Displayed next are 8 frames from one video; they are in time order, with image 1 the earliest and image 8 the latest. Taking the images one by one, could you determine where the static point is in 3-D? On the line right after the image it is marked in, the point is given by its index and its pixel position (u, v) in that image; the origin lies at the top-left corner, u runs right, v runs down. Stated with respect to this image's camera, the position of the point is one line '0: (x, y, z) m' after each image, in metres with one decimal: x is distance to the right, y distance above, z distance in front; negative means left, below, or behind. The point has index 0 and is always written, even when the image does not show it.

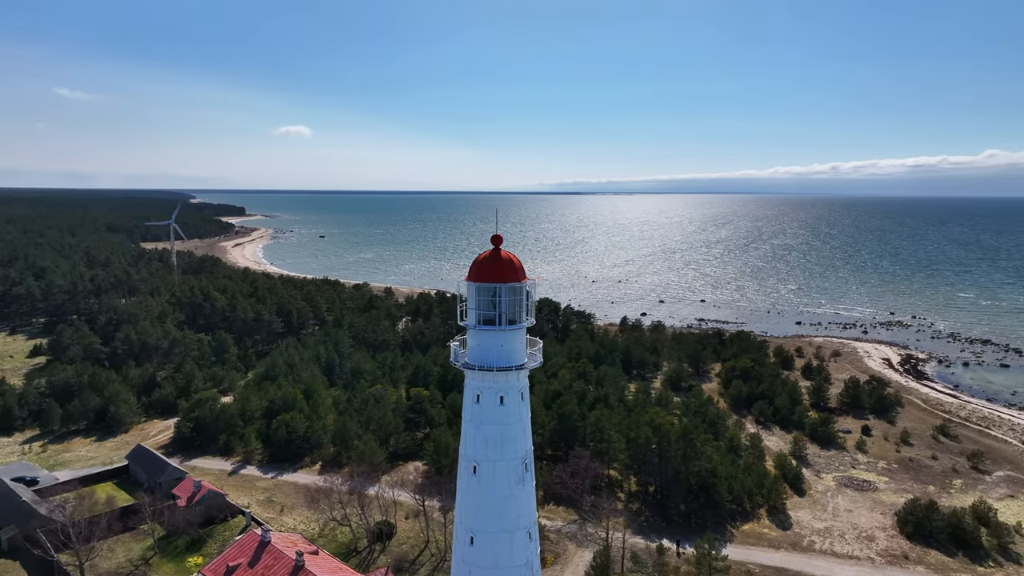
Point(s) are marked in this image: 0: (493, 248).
0: (-0.3, +0.6, +10.6) m
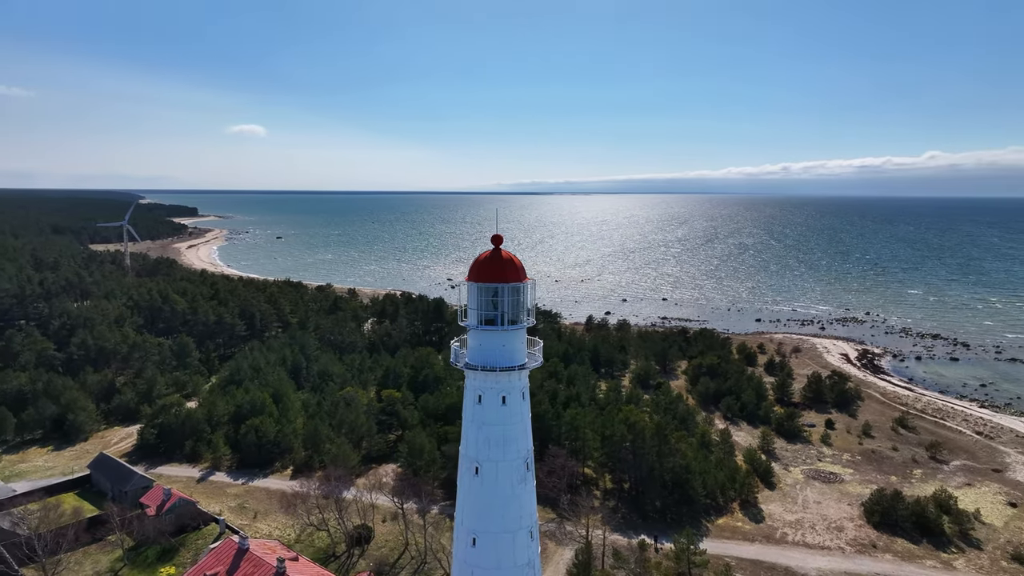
0: (-0.3, +0.6, +10.6) m
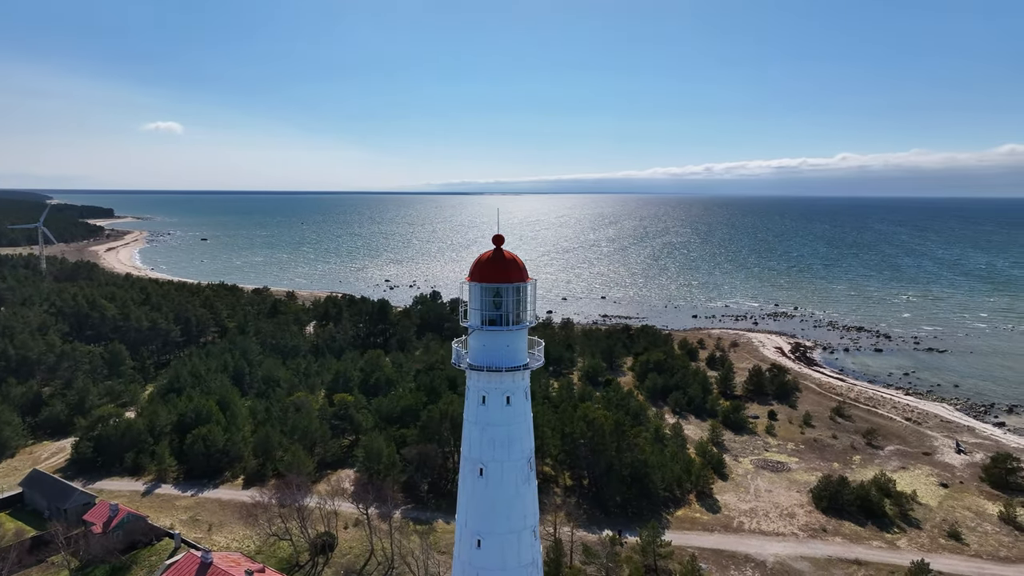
0: (-0.3, +0.6, +10.6) m
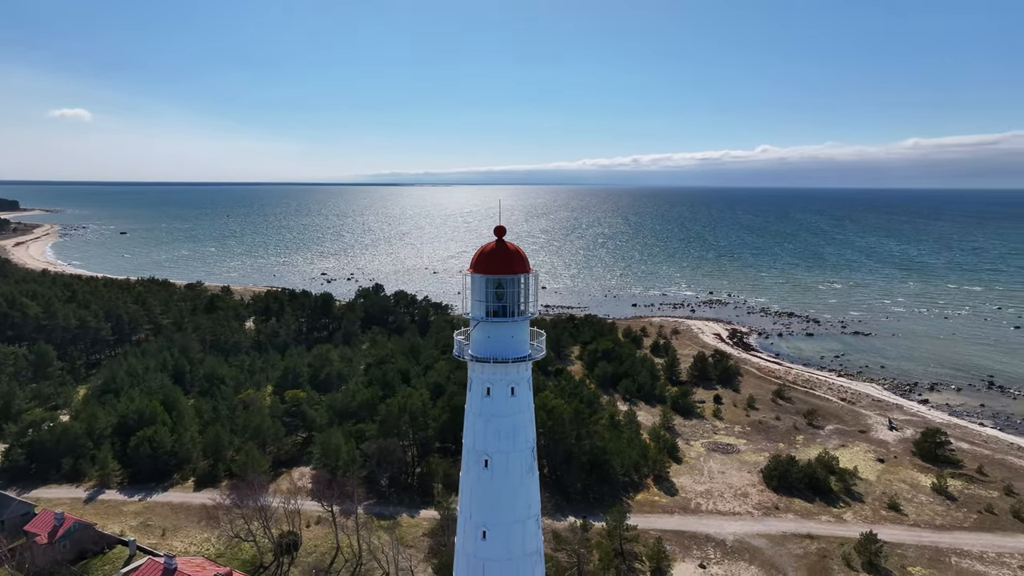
0: (-0.2, +0.7, +10.5) m
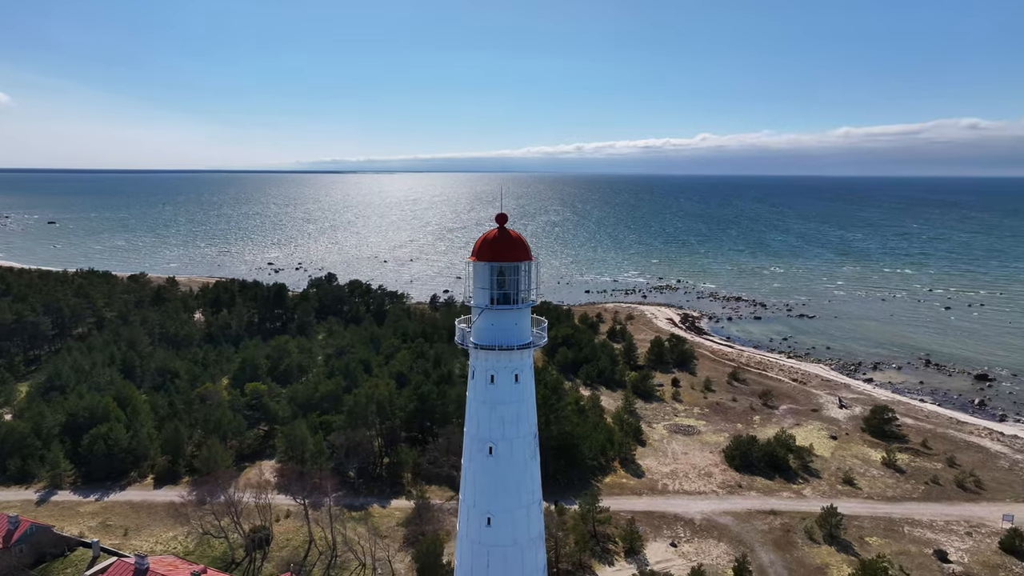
0: (-0.2, +0.9, +10.5) m
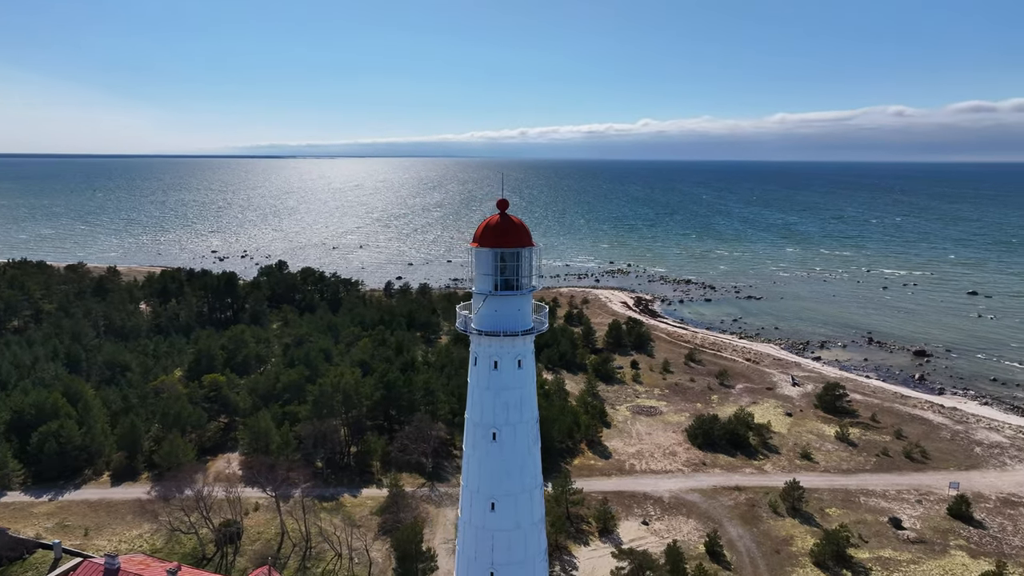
0: (-0.2, +1.1, +10.5) m
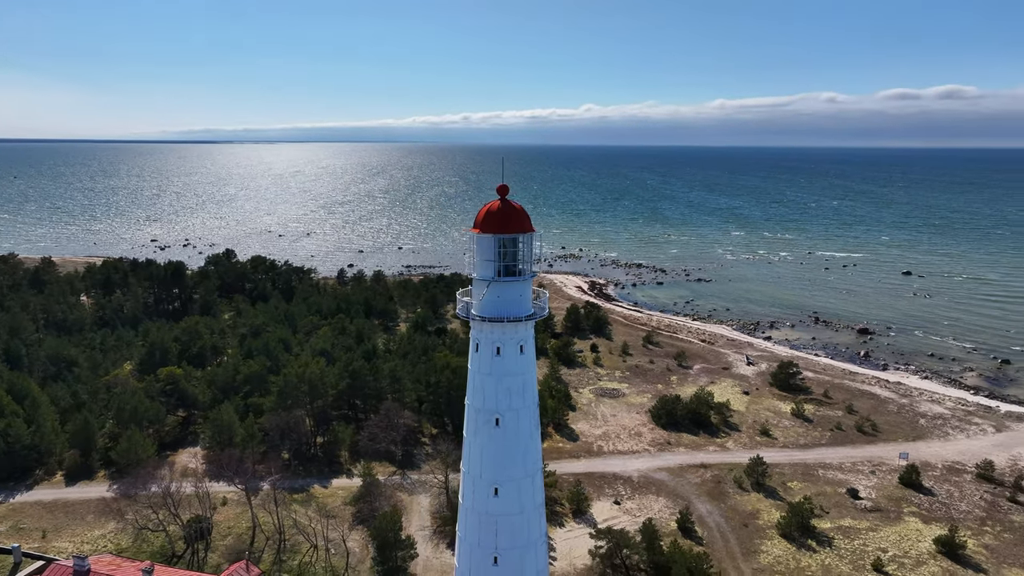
0: (-0.2, +1.3, +10.4) m
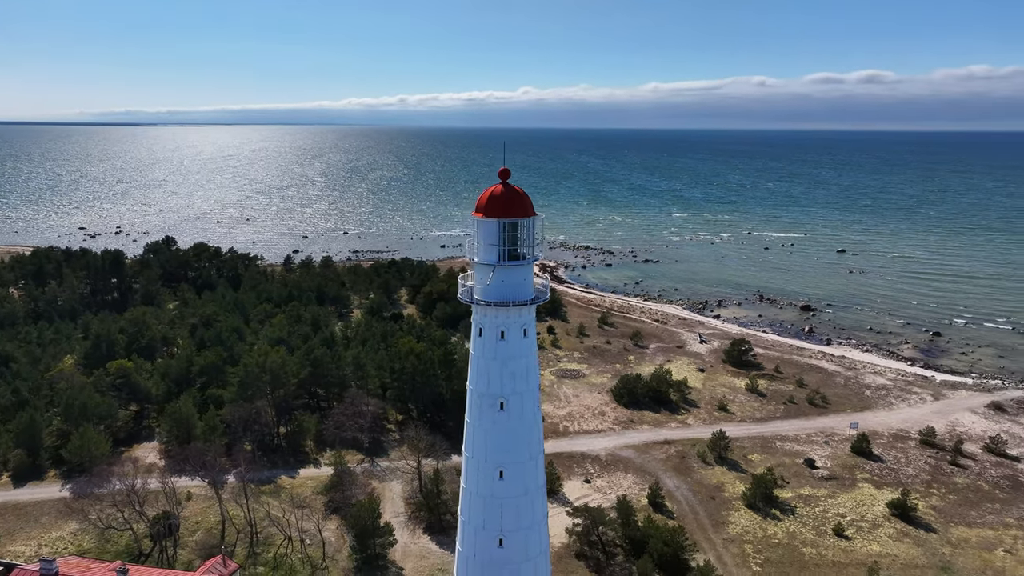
0: (-0.2, +1.6, +10.4) m
